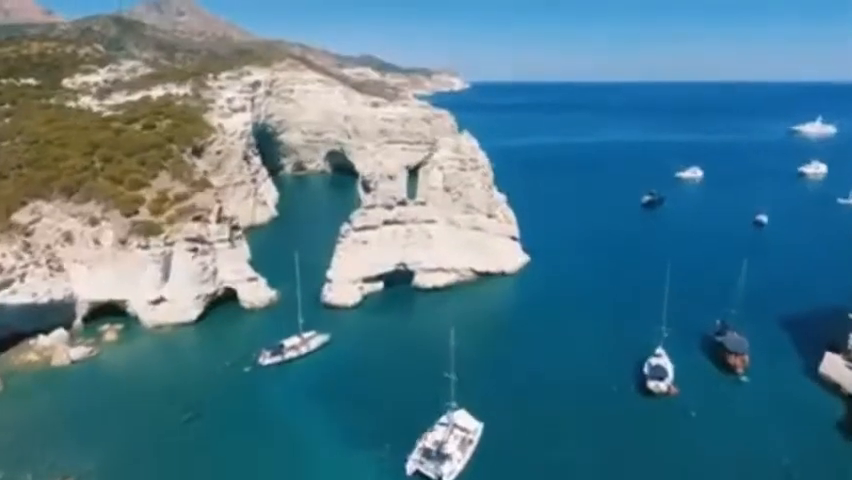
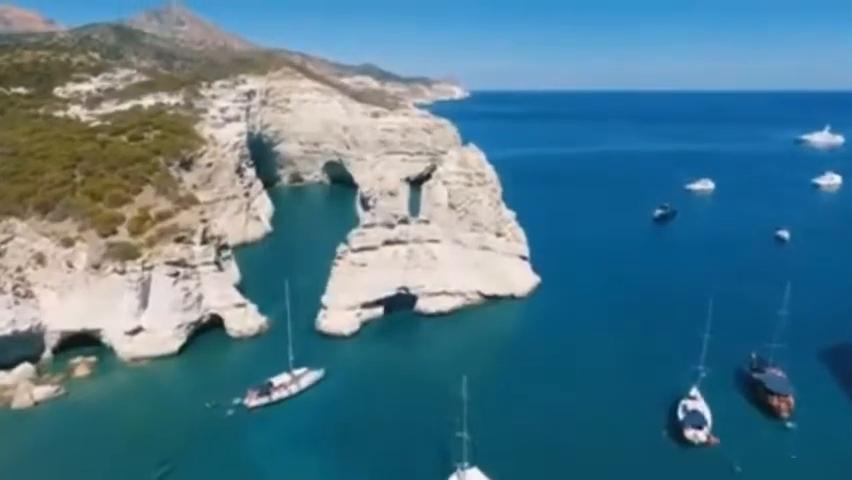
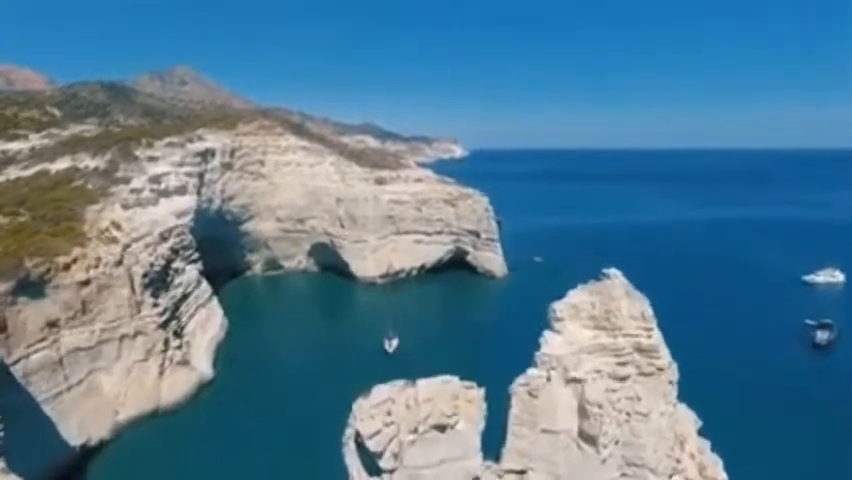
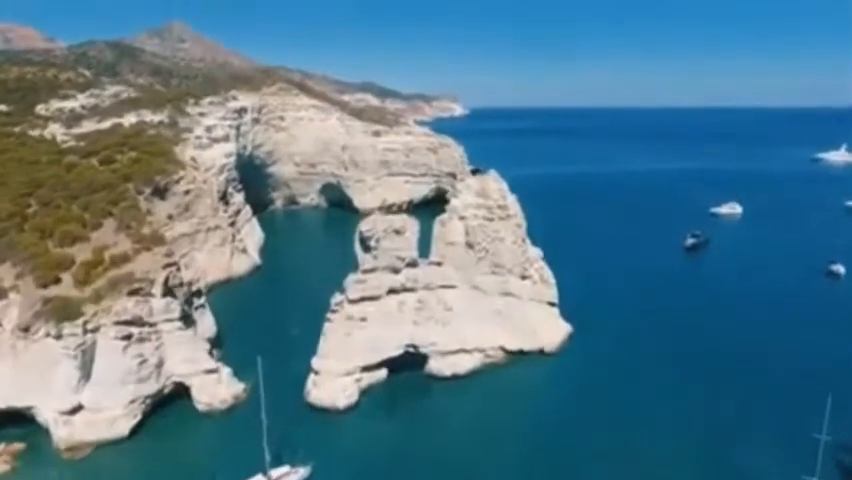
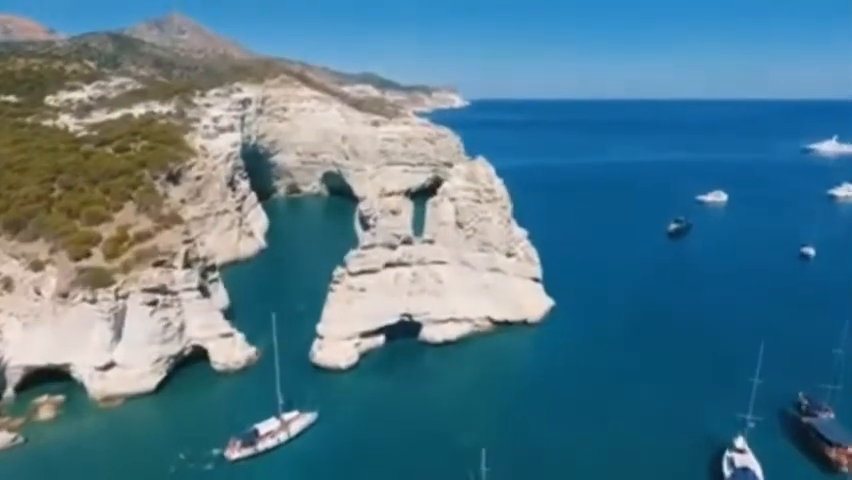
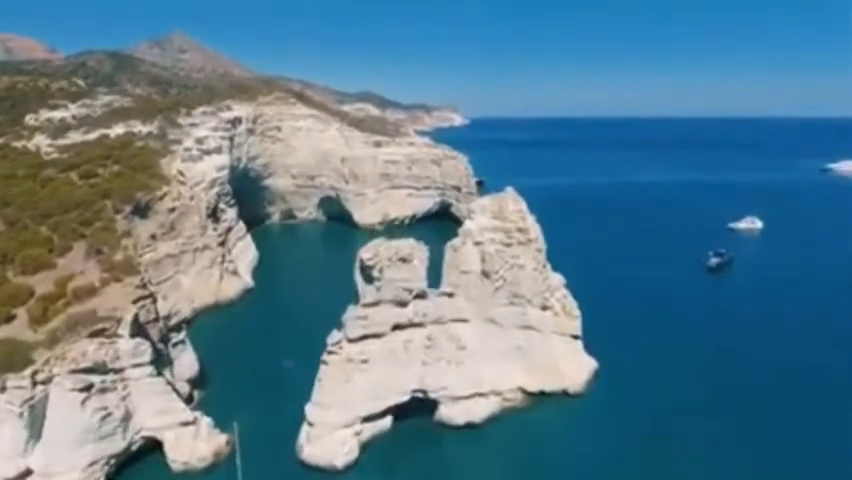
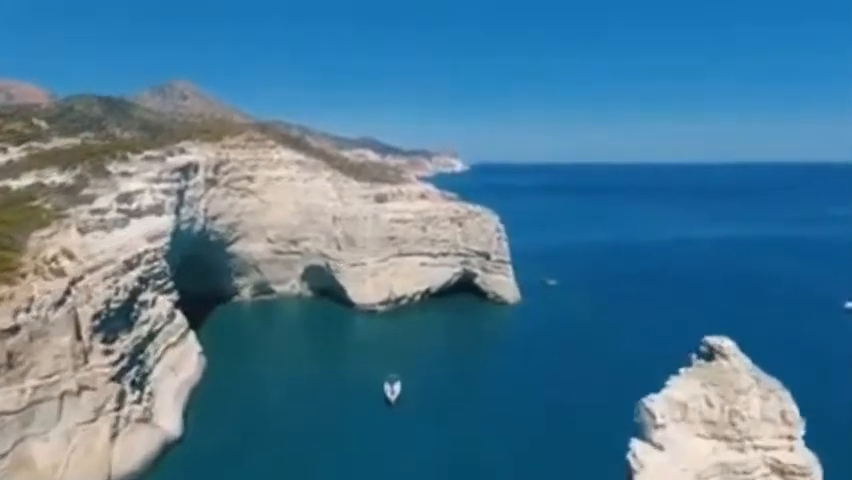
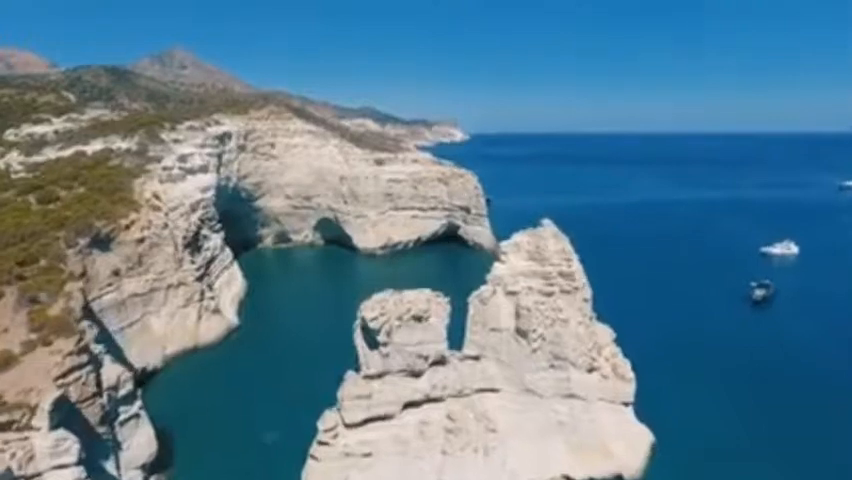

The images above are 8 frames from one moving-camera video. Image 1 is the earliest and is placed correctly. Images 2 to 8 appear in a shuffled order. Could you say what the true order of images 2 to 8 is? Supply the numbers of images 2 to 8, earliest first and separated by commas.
2, 5, 4, 6, 8, 3, 7
